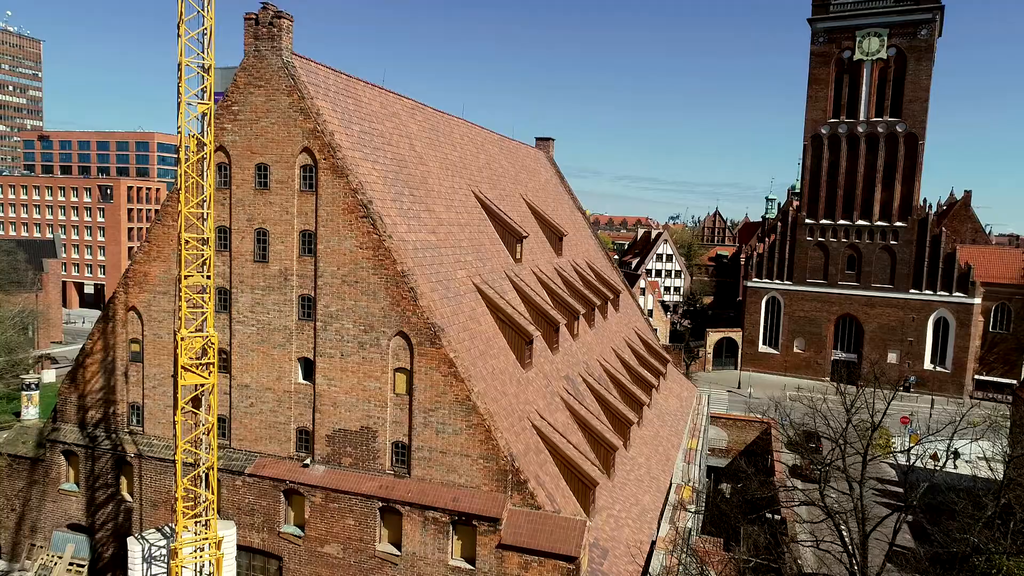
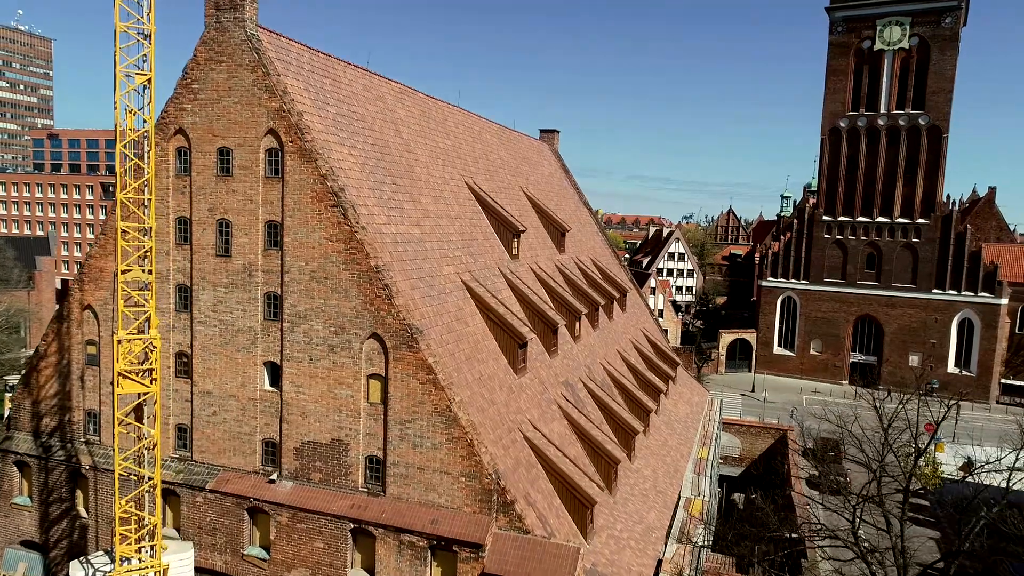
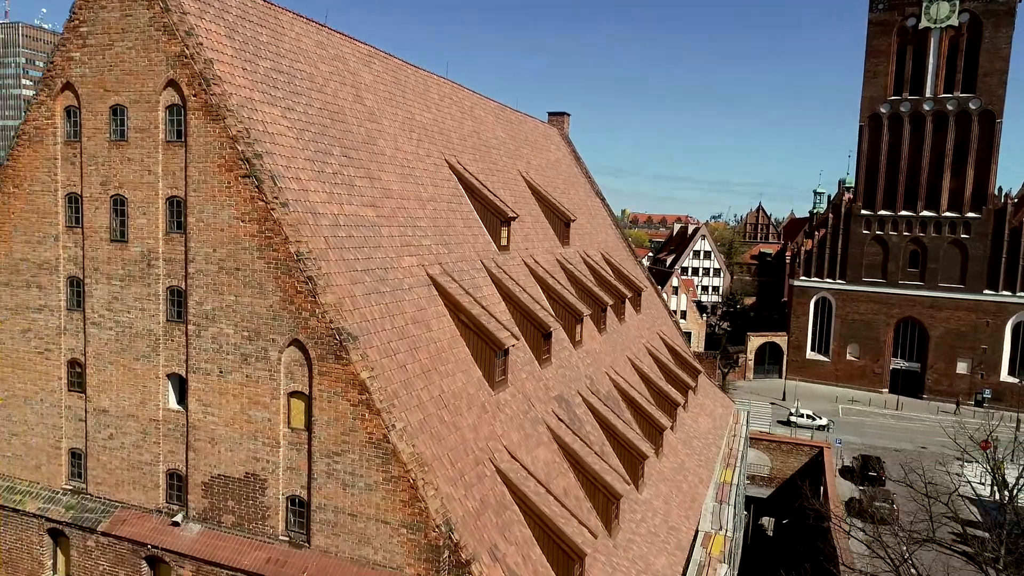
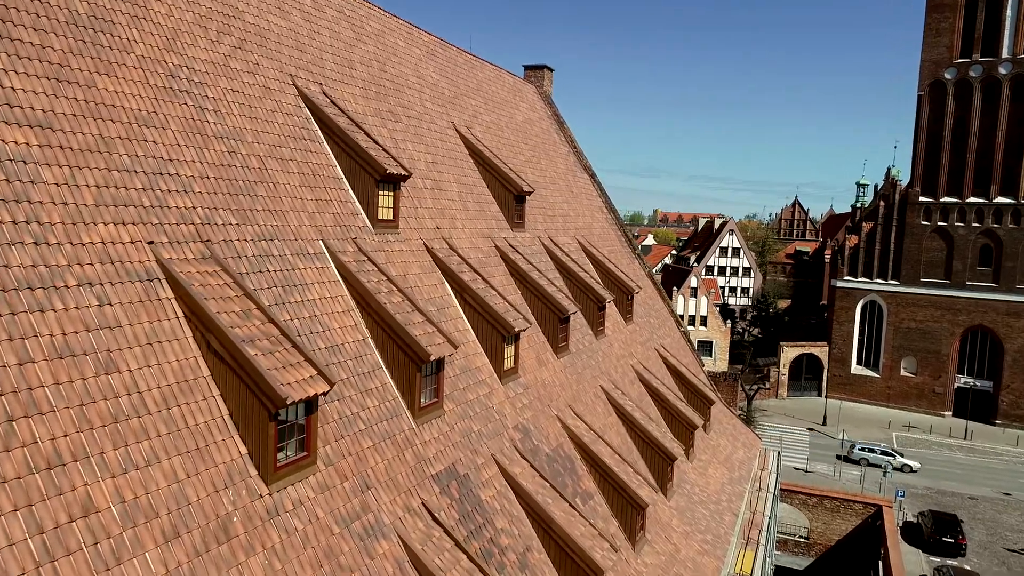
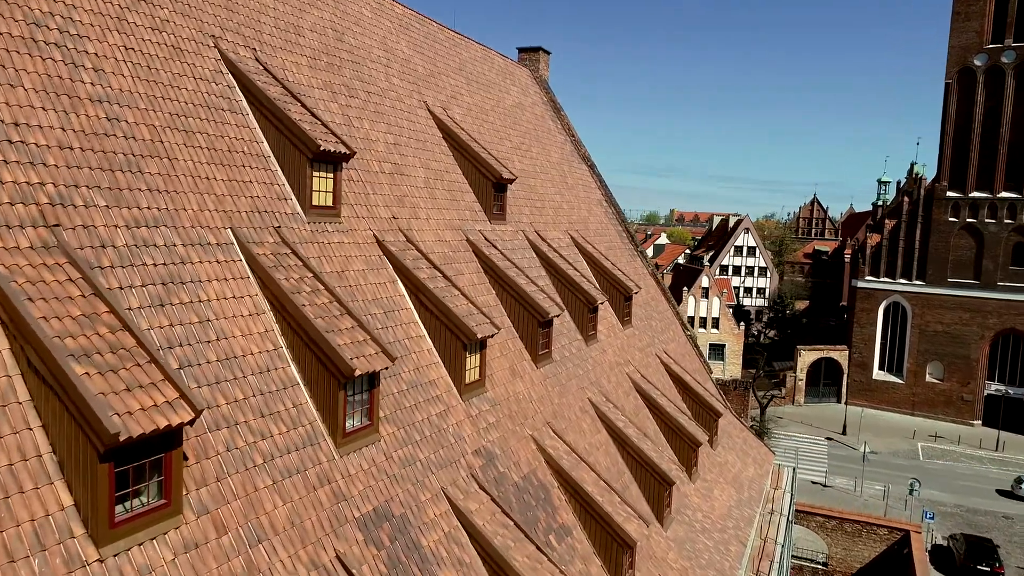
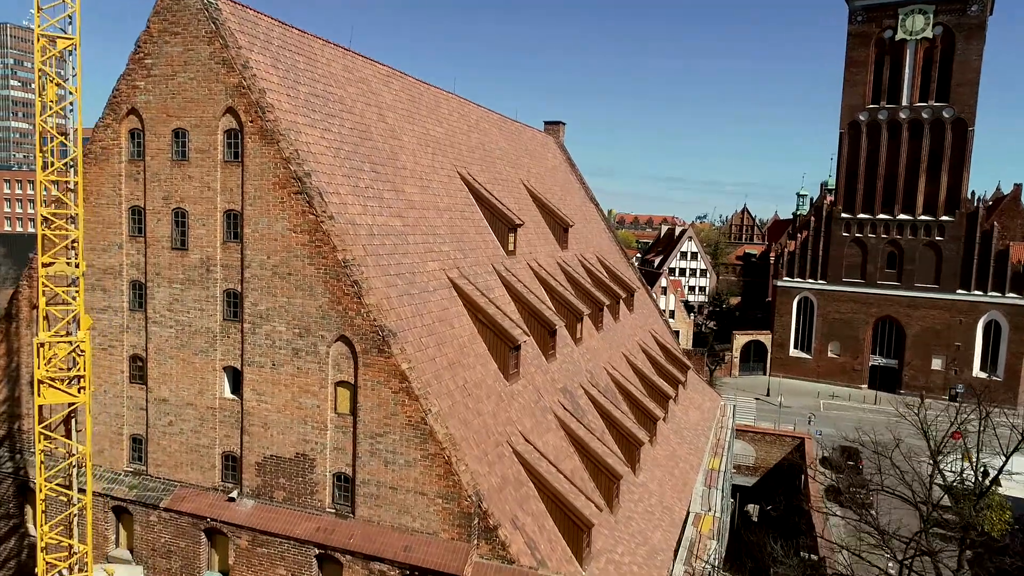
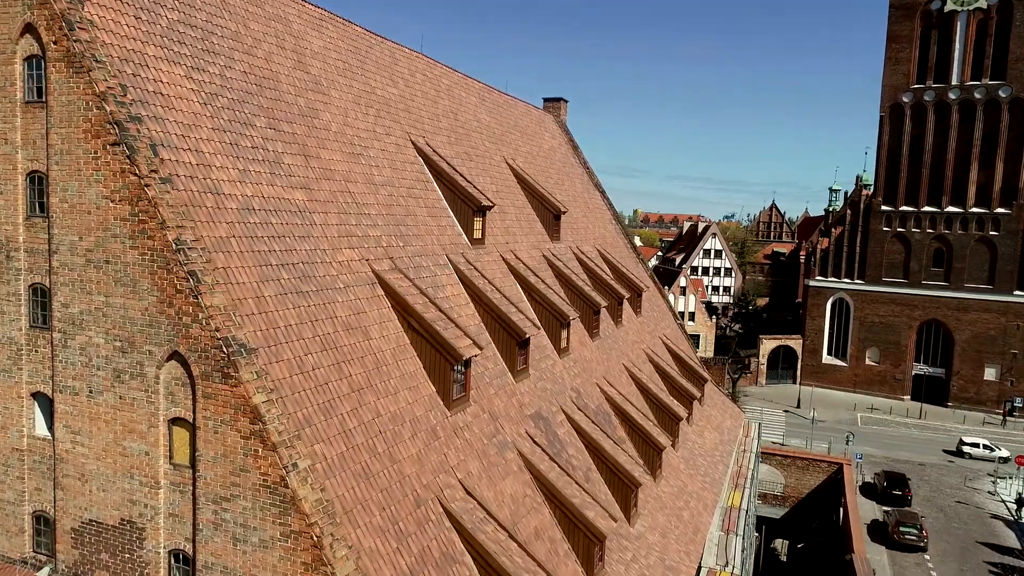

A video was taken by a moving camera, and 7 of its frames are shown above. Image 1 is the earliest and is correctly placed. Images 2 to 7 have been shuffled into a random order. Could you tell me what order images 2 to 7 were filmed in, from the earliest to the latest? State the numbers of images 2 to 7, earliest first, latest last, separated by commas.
2, 6, 3, 7, 4, 5
